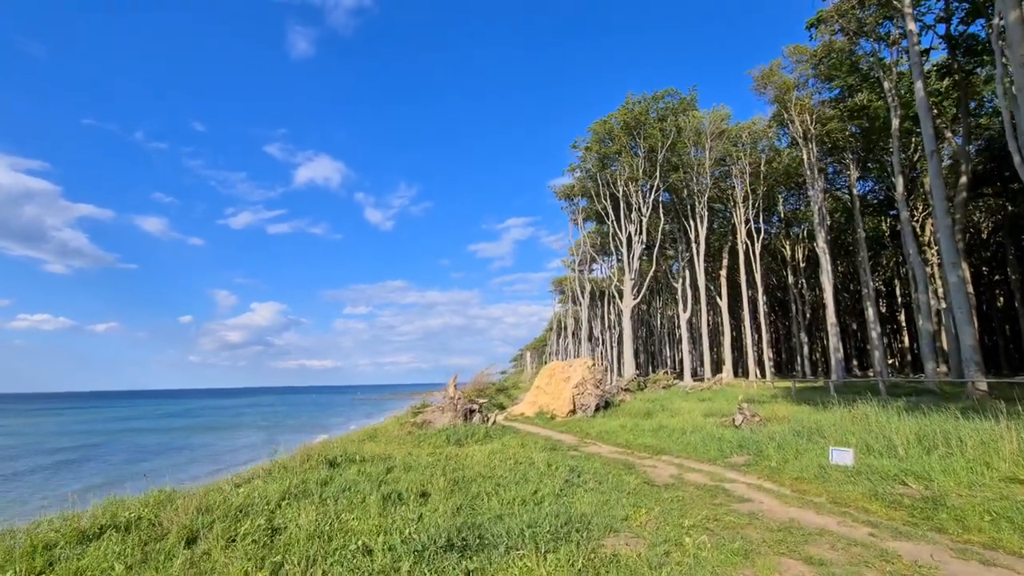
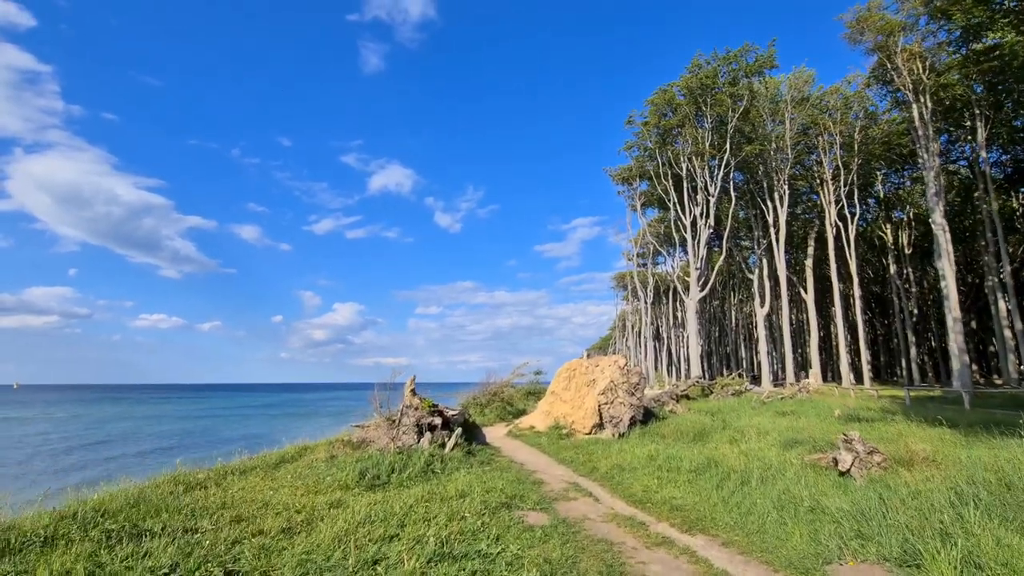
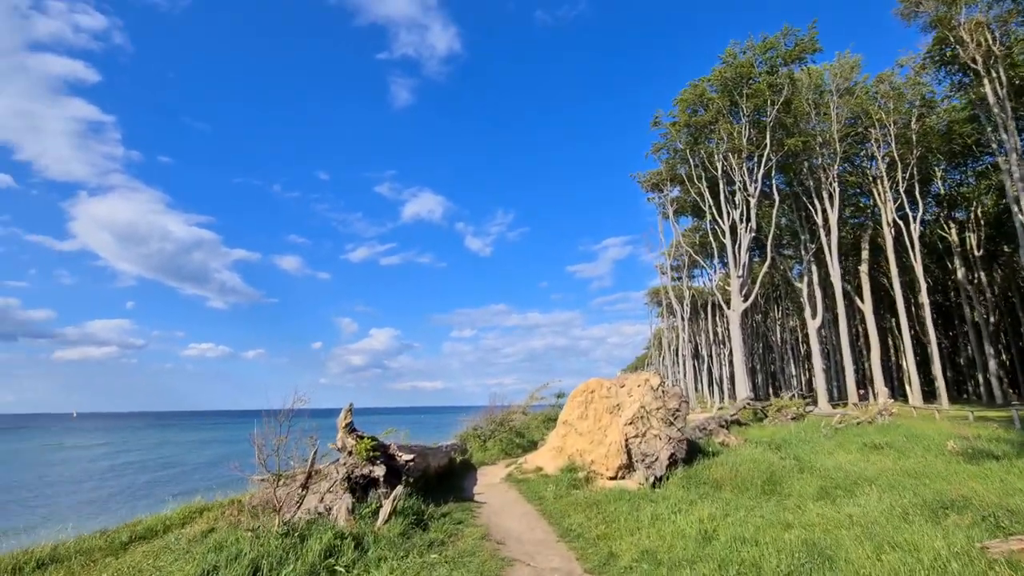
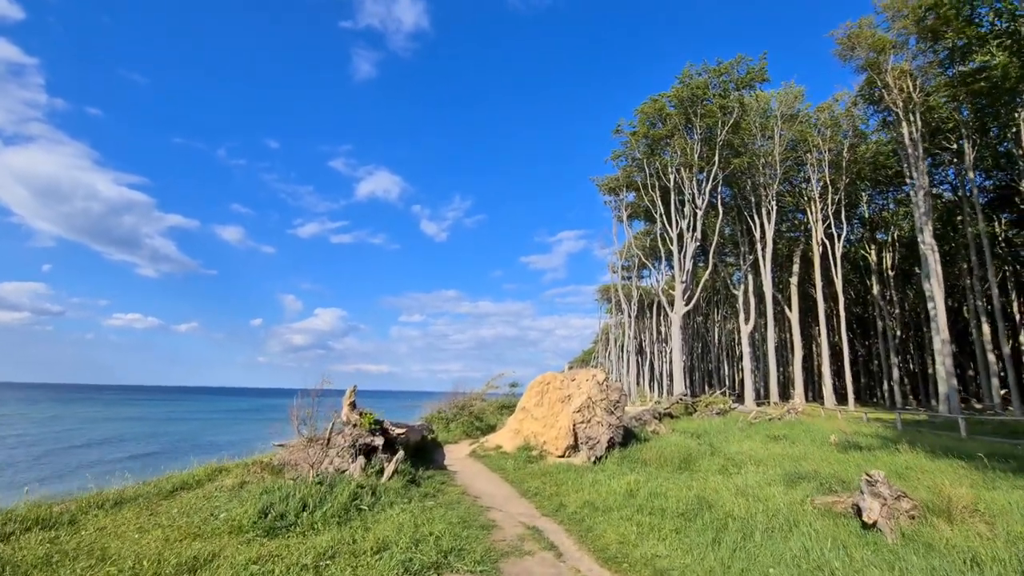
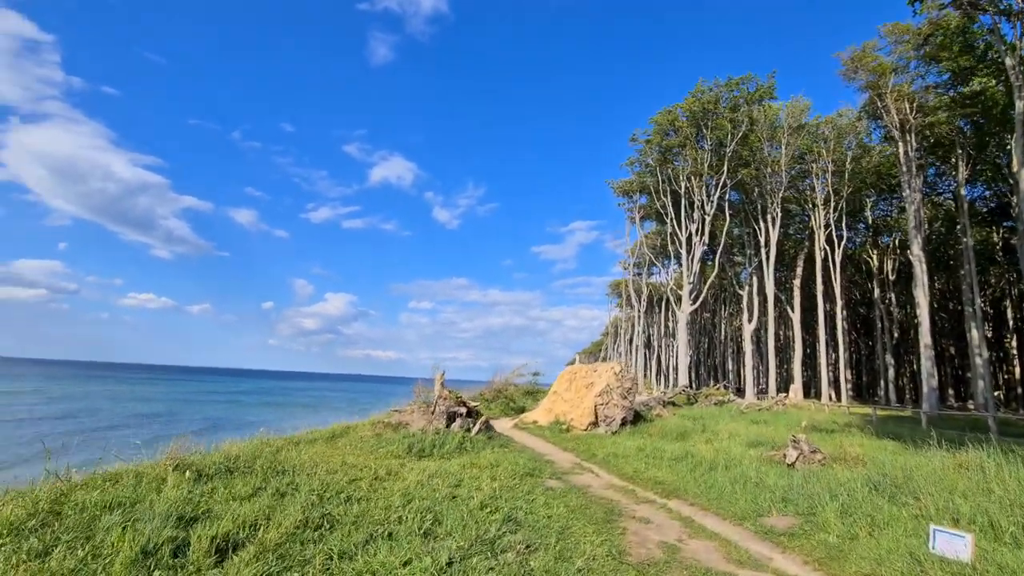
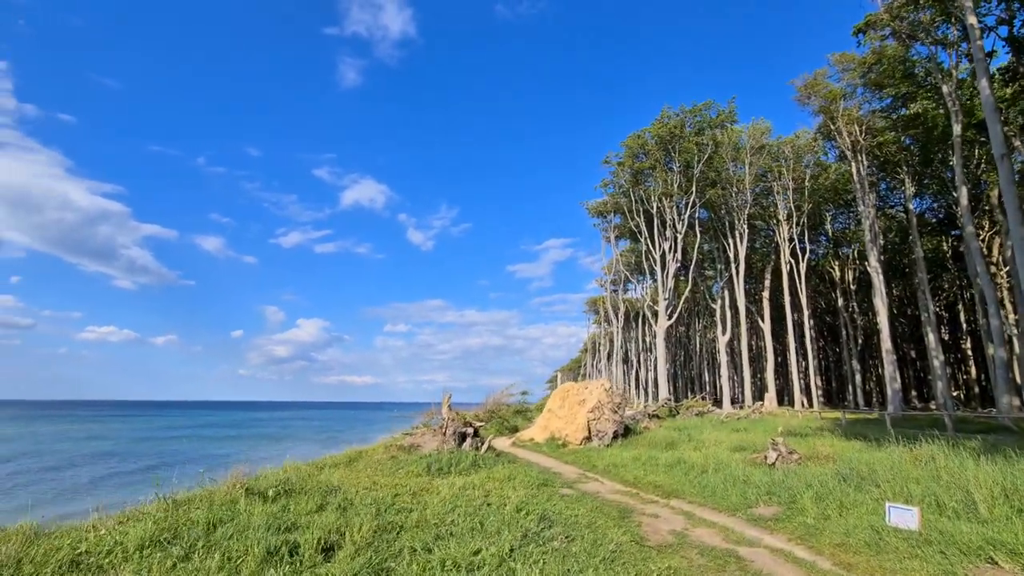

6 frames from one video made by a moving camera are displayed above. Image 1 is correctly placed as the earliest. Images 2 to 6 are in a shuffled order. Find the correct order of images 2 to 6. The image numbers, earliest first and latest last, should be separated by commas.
6, 5, 2, 4, 3
